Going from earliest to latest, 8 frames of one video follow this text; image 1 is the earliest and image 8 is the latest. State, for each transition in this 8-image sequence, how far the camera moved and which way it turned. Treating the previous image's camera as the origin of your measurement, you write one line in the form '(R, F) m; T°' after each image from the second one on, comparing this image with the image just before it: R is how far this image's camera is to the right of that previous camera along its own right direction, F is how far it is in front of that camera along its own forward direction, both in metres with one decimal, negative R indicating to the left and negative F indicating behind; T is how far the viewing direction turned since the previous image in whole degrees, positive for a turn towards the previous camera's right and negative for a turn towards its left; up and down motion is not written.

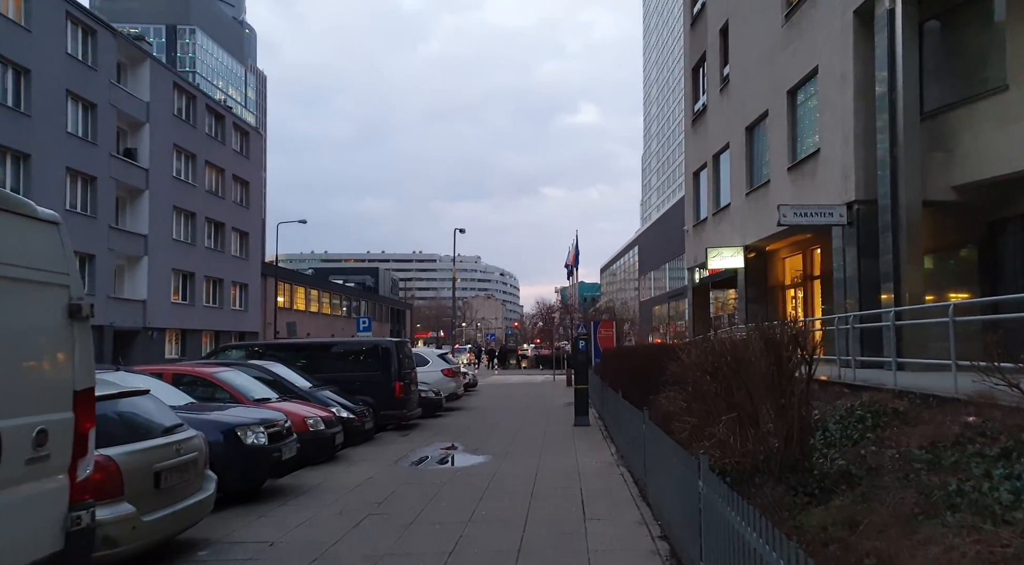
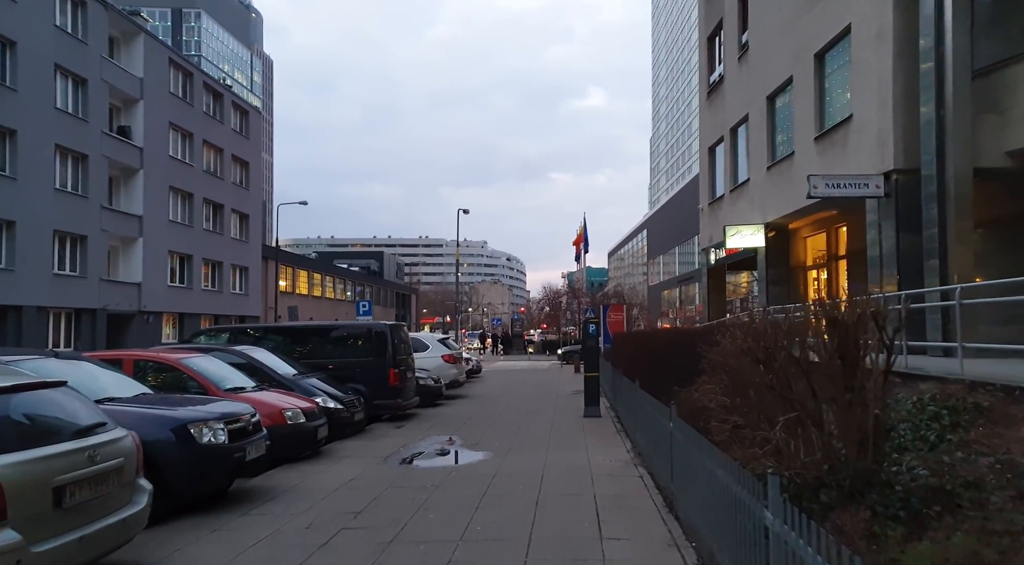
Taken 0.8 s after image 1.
(+0.1, +1.3) m; -1°
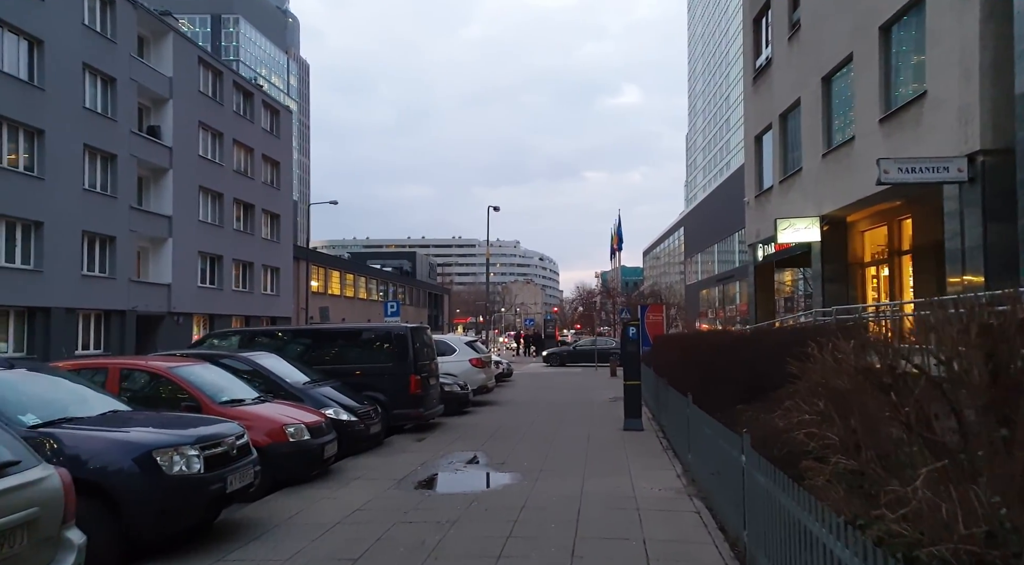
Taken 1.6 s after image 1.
(0.0, +1.3) m; -3°
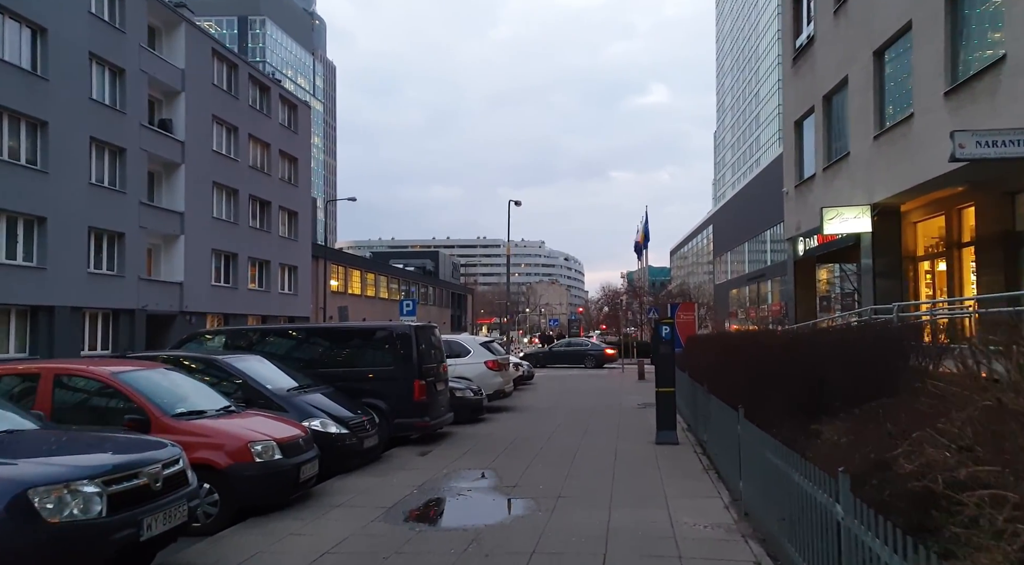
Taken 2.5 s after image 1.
(+0.1, +1.6) m; -2°
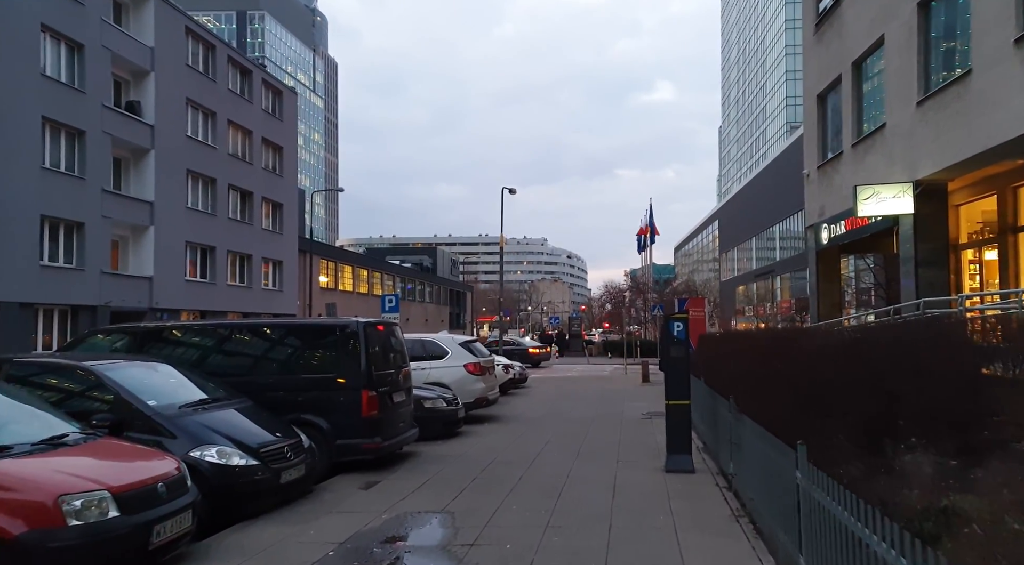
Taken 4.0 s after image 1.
(+0.4, +2.5) m; 0°
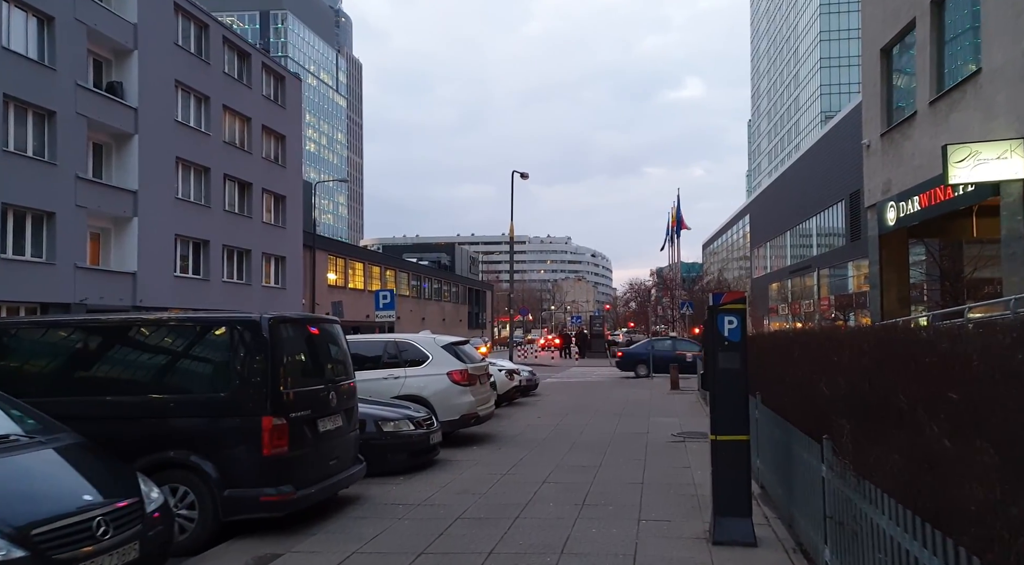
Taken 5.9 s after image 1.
(+0.5, +3.1) m; -2°
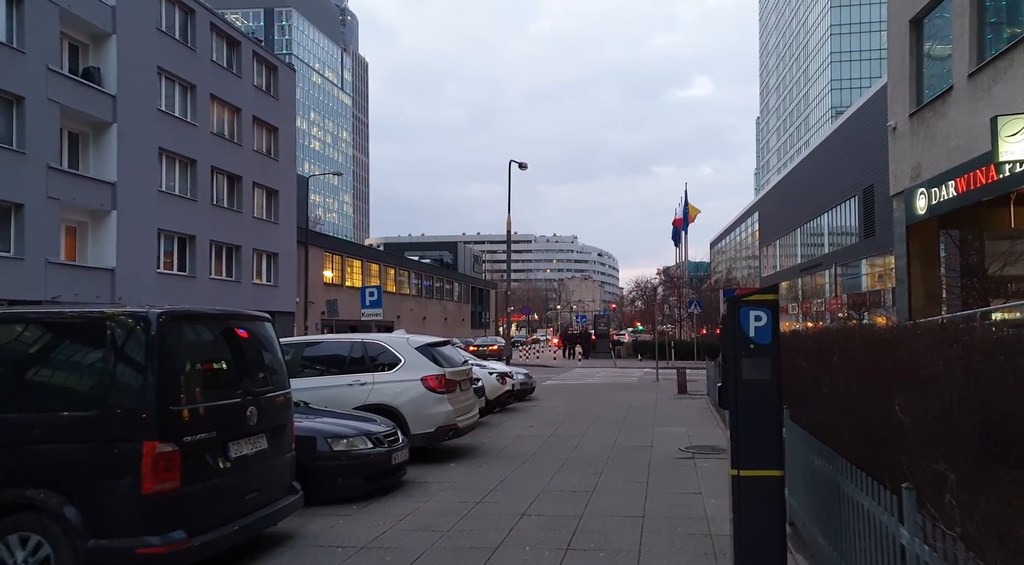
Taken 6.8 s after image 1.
(+0.3, +1.6) m; 0°
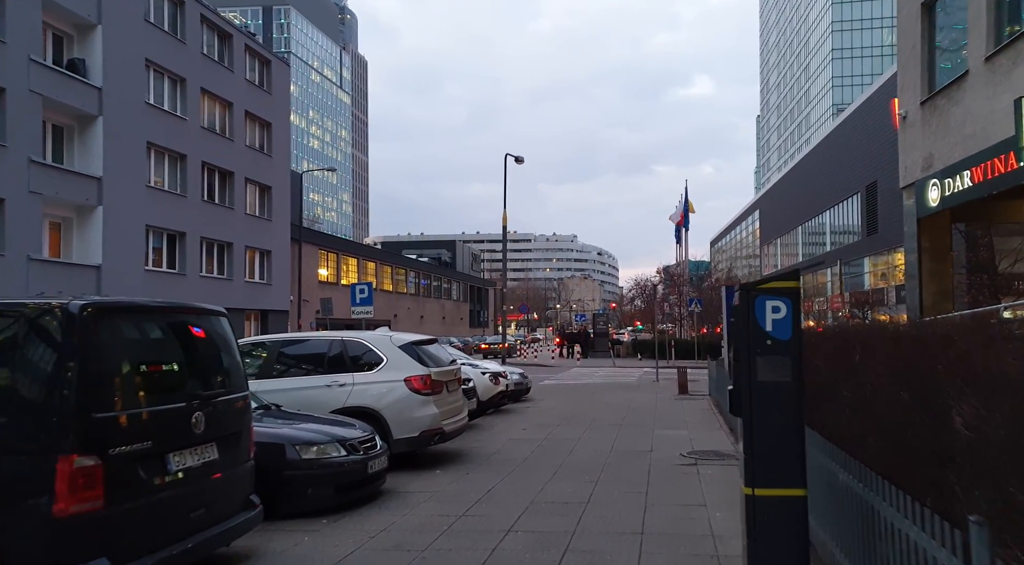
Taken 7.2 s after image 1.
(+0.1, +0.7) m; 0°
